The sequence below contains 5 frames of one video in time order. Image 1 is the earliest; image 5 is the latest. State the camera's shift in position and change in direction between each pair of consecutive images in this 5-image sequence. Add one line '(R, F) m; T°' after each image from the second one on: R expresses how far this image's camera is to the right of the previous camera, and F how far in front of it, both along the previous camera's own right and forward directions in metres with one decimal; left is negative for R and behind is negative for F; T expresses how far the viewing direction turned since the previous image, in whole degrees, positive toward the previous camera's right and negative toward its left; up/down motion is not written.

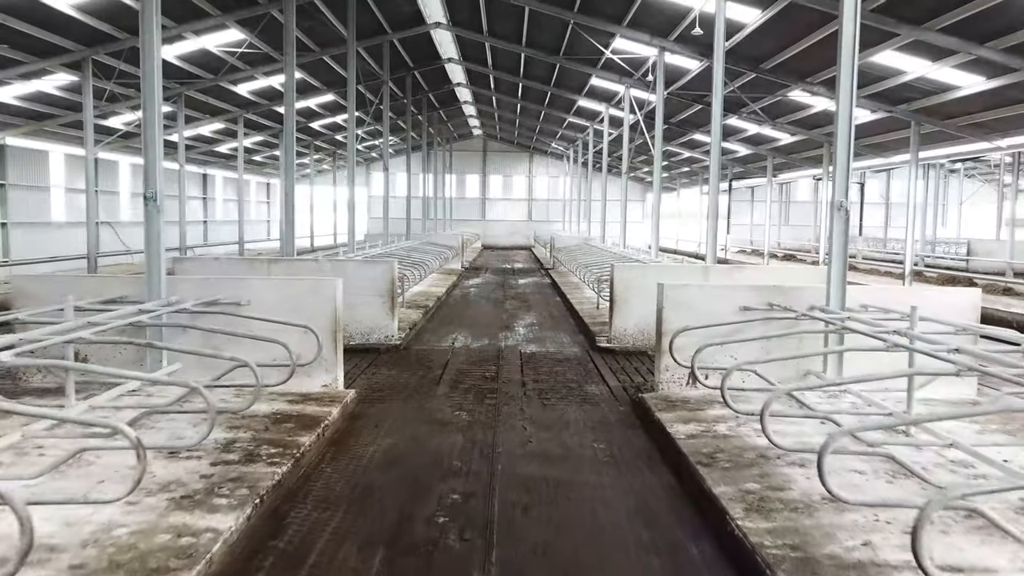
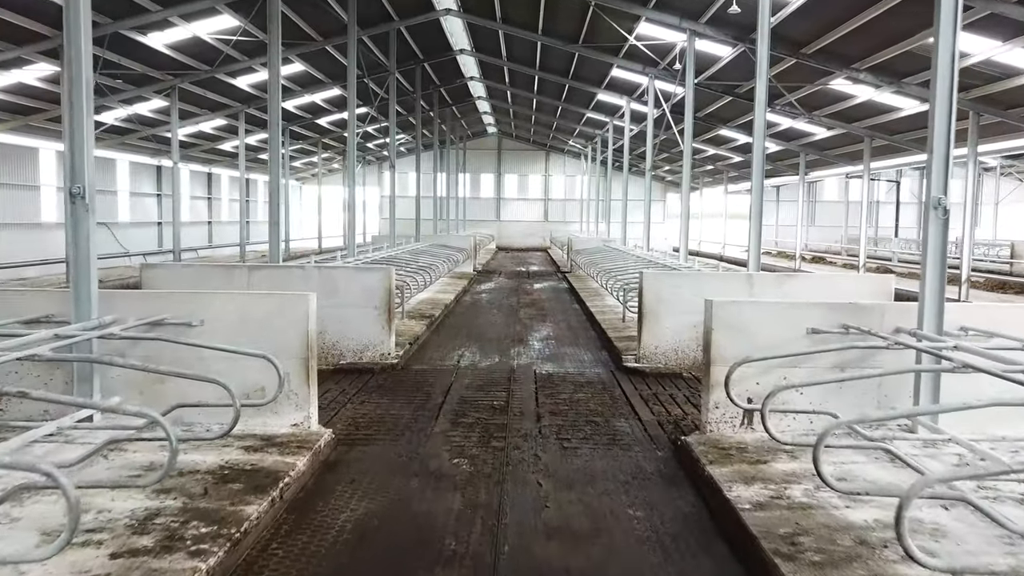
(0.0, +0.9) m; -1°
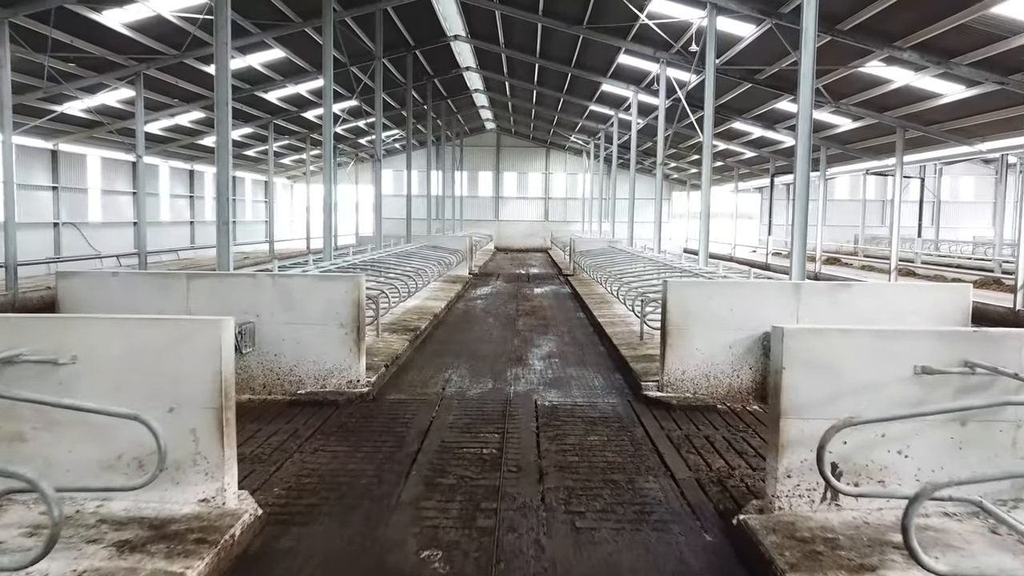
(0.0, +1.1) m; 0°
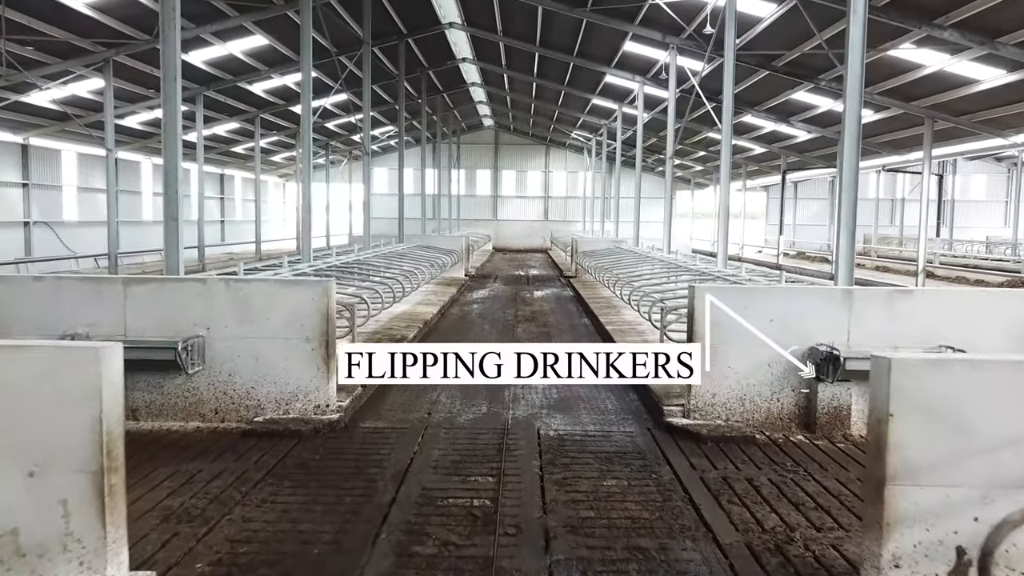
(0.0, +0.8) m; 0°
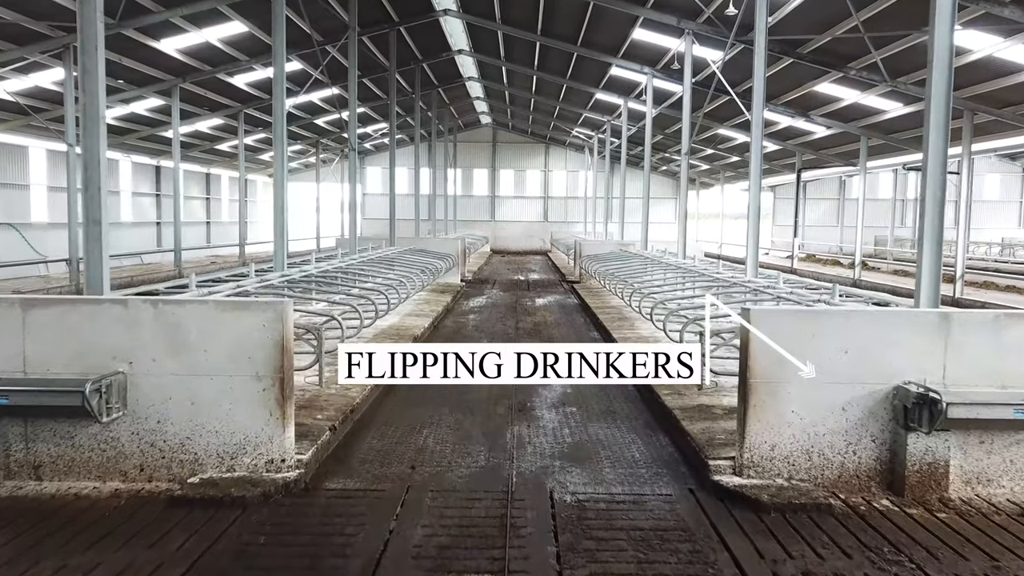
(0.0, +0.9) m; 0°
